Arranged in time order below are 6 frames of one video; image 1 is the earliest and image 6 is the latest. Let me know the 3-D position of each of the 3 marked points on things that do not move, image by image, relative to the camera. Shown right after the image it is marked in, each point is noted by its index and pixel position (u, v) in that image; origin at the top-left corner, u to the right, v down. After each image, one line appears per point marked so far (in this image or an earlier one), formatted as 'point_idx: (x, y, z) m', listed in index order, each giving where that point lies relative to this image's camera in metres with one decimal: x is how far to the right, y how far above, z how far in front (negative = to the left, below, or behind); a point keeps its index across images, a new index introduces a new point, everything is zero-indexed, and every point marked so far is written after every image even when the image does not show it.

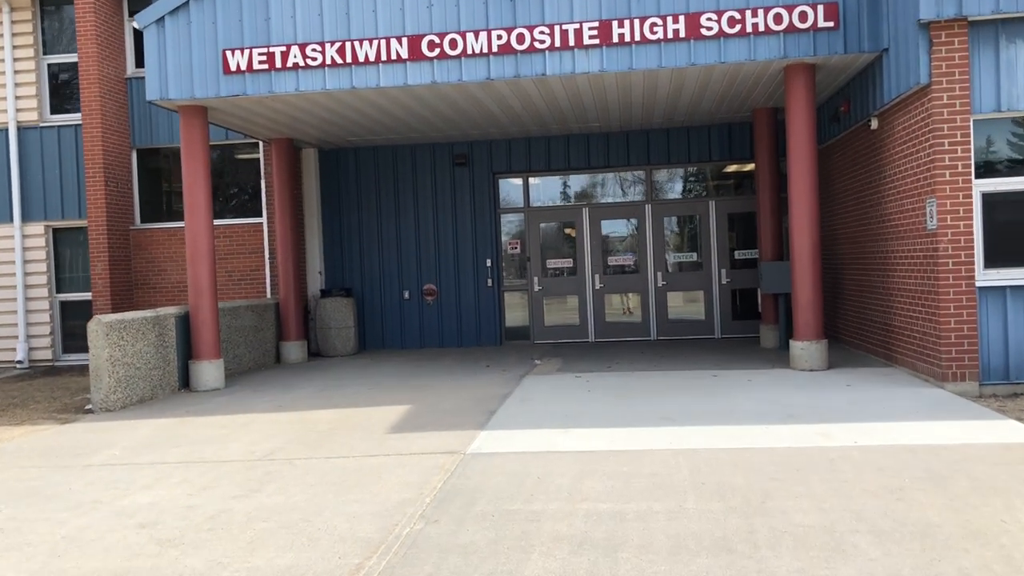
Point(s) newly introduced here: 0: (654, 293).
0: (+2.0, -0.1, +12.9) m
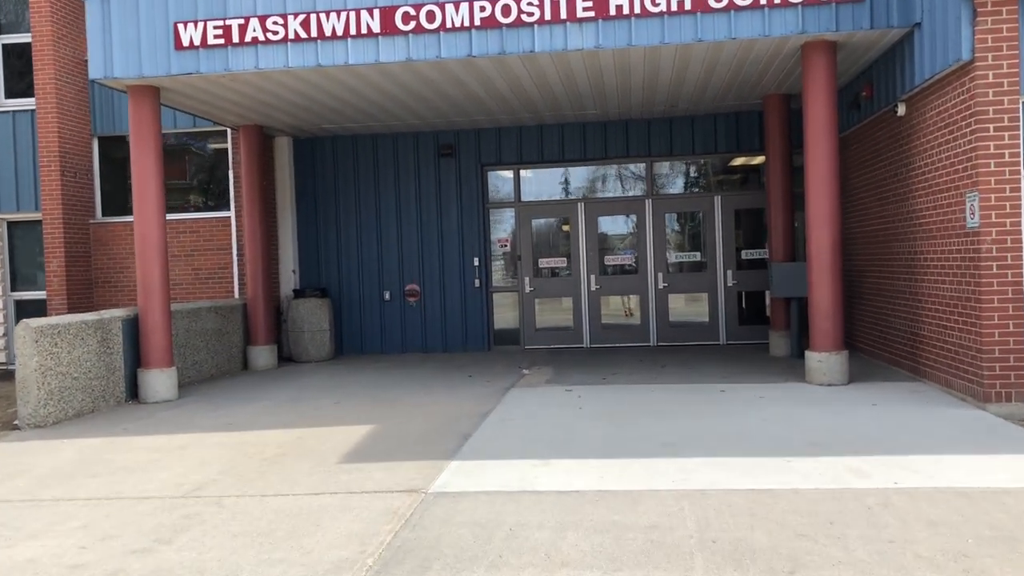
0: (+1.8, -0.1, +12.0) m
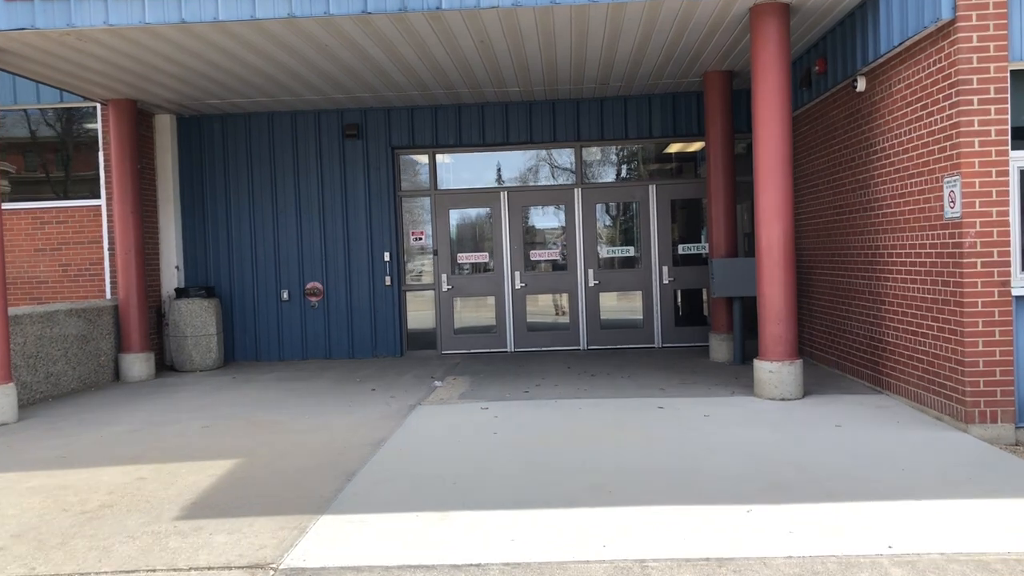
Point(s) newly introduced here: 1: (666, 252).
0: (+0.8, -0.1, +10.9) m
1: (+1.8, +0.4, +10.8) m
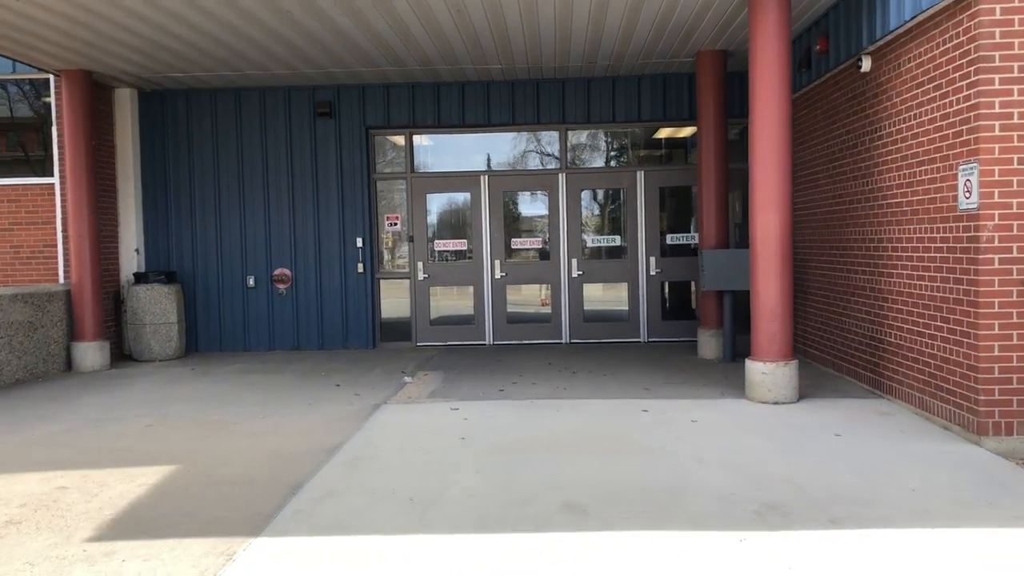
0: (+0.6, 0.0, +10.3) m
1: (+1.6, +0.5, +10.2) m
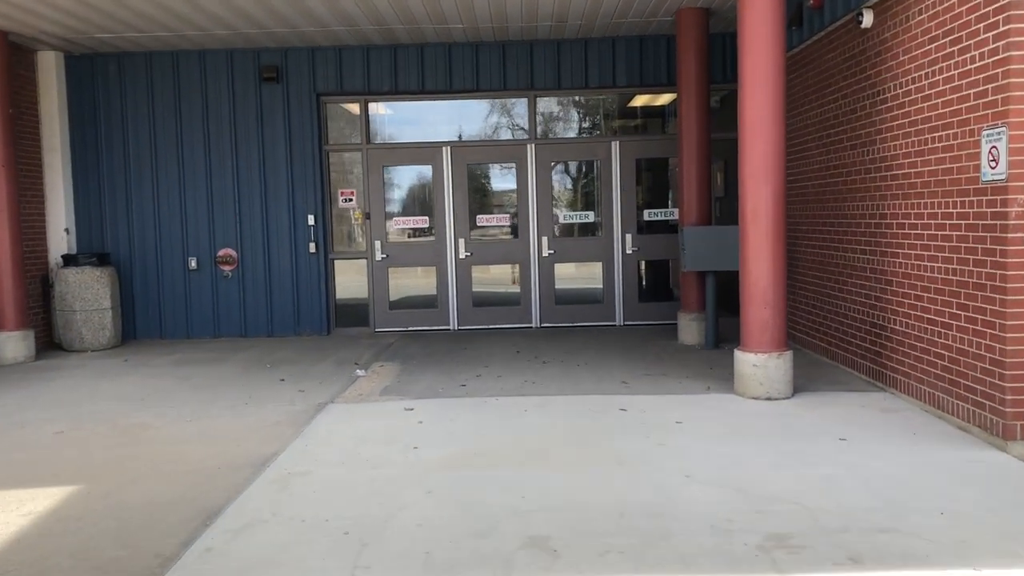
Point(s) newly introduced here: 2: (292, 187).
0: (+0.3, +0.2, +9.6) m
1: (+1.2, +0.7, +9.5) m
2: (-2.2, +1.0, +9.4) m
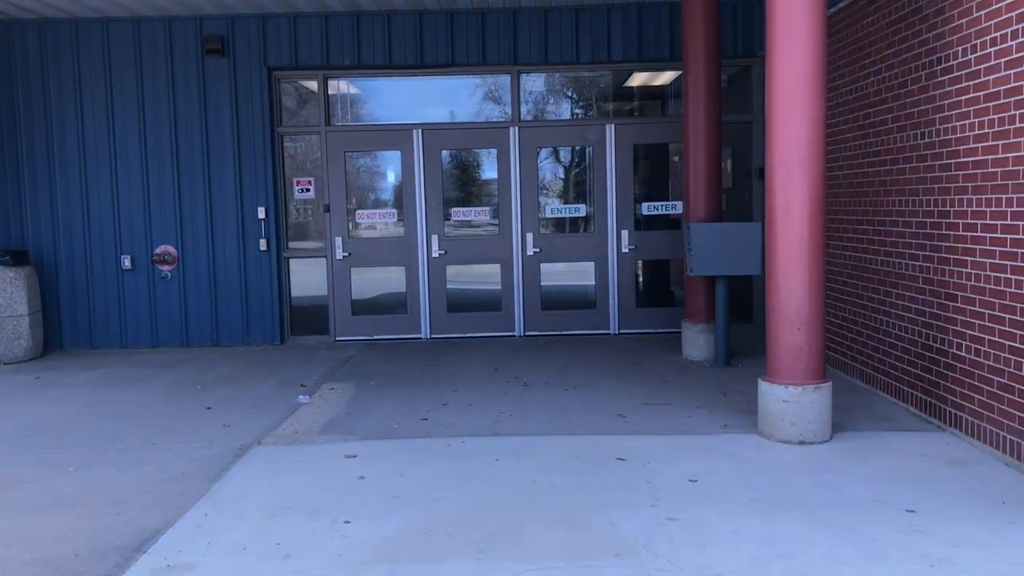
0: (+0.1, +0.2, +8.4) m
1: (+1.0, +0.7, +8.3) m
2: (-2.4, +1.0, +8.2) m
